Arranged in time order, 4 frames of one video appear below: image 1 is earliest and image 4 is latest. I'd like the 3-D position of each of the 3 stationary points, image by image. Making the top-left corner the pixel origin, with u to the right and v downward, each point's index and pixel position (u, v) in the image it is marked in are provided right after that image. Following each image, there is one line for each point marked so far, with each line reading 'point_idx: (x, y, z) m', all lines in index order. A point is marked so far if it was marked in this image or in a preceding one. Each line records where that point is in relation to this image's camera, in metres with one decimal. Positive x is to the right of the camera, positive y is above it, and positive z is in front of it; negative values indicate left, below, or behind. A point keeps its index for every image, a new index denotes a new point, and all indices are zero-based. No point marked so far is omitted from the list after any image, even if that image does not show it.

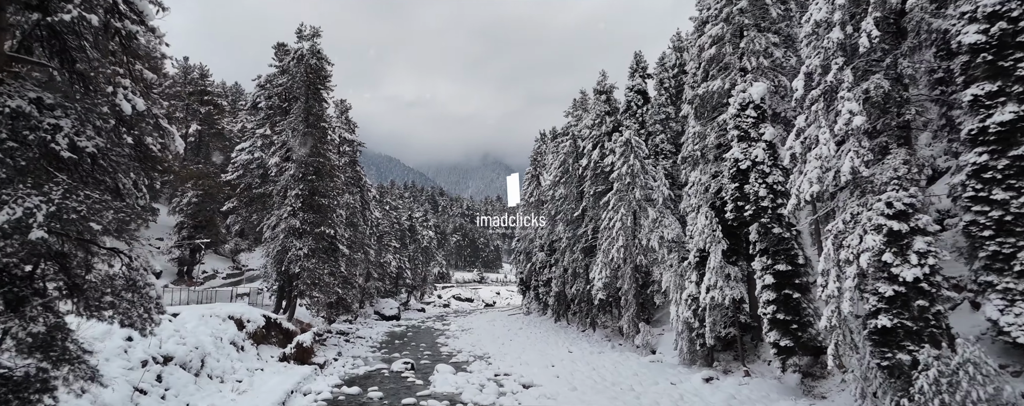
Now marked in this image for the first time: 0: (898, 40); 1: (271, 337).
0: (+9.1, +3.9, +11.9) m
1: (-9.3, -5.2, +19.4) m
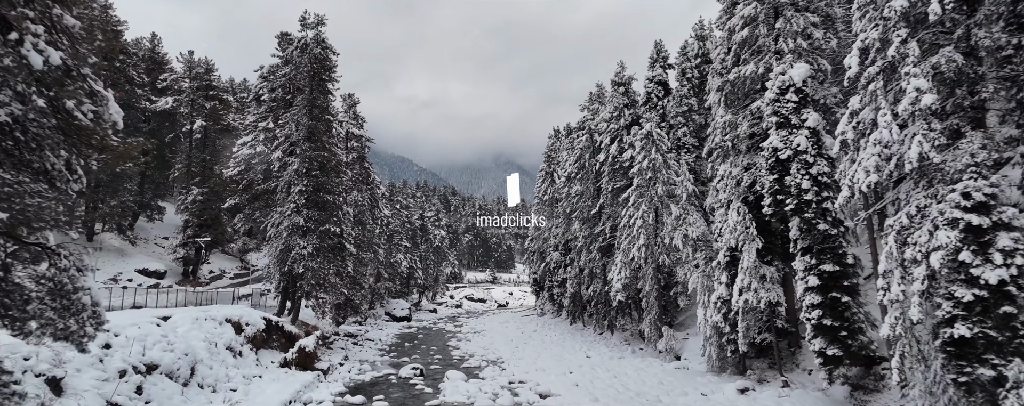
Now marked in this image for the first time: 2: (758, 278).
0: (+9.5, +4.0, +10.4) m
1: (-8.7, -5.0, +18.4) m
2: (+7.7, -2.4, +15.8) m
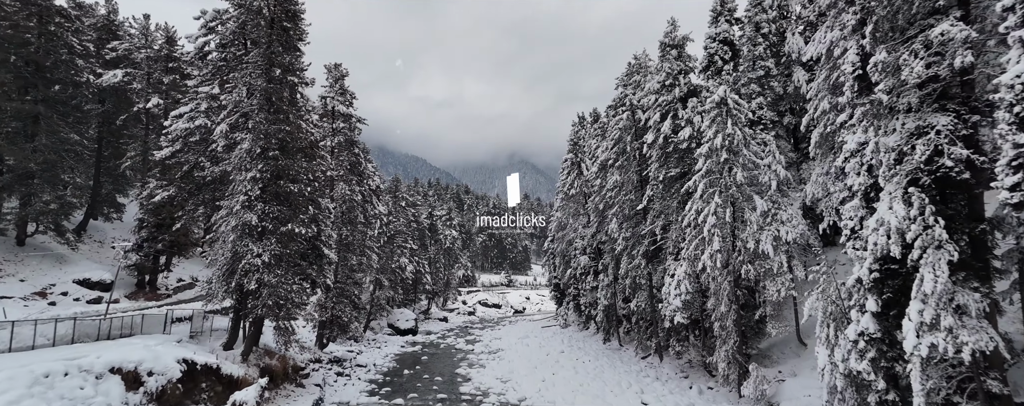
0: (+10.1, +4.3, +4.2) m
1: (-7.9, -4.8, +12.6) m
2: (+8.5, -2.0, +9.7) m
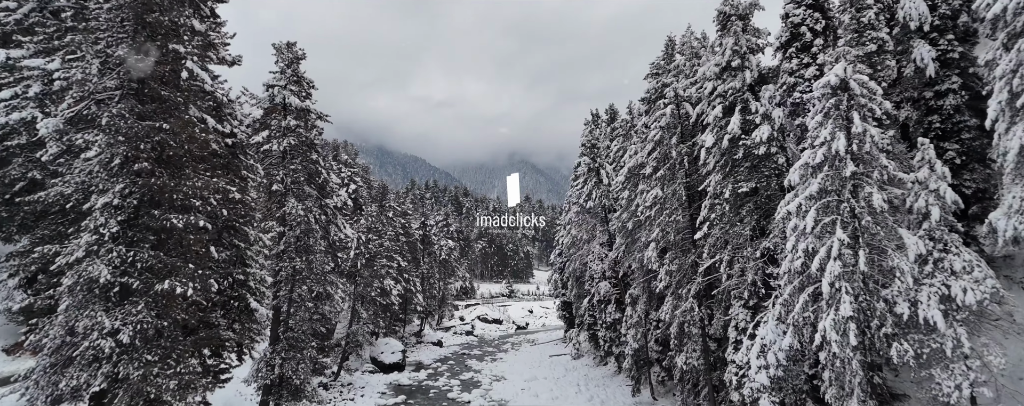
0: (+10.3, +3.5, -2.1) m
1: (-7.6, -5.6, +6.3) m
2: (+8.8, -2.9, +3.4) m
